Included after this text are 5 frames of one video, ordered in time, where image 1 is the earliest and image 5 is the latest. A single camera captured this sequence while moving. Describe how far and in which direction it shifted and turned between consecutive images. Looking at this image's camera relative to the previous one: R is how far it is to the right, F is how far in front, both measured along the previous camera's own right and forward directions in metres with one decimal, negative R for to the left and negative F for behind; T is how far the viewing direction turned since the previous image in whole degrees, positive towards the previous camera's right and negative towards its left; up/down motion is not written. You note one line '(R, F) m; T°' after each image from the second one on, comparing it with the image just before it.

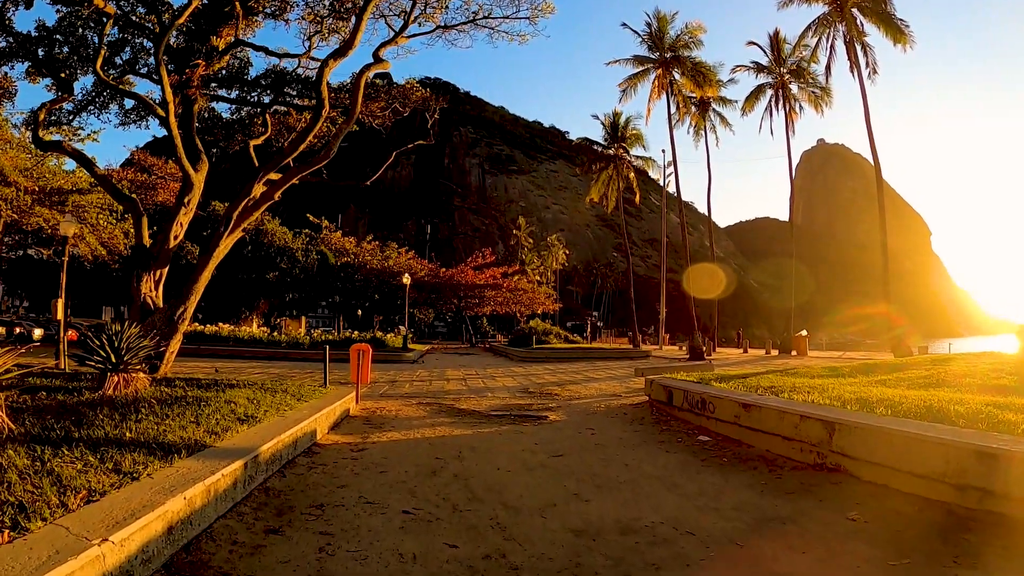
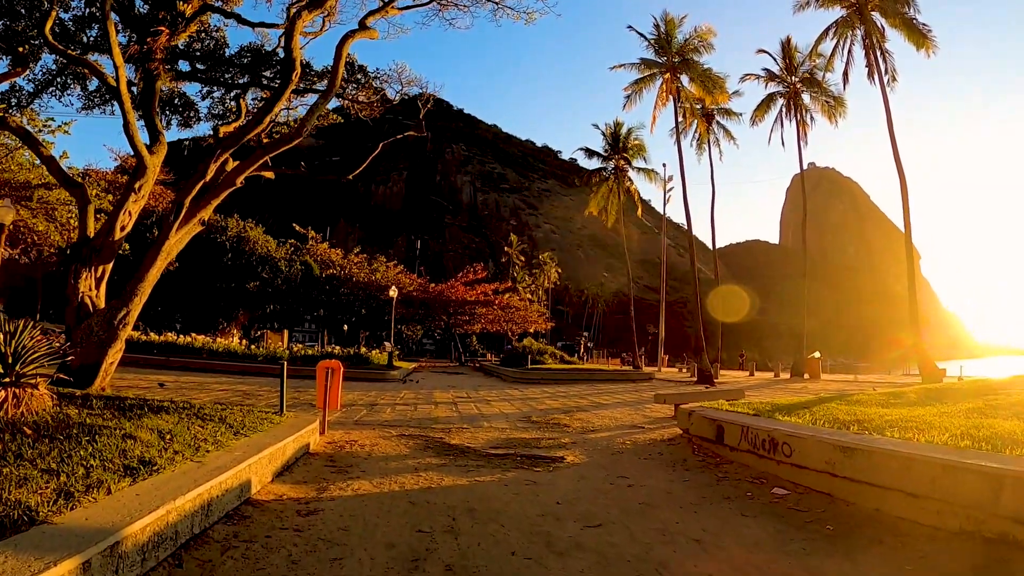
(-0.2, +1.7) m; +1°
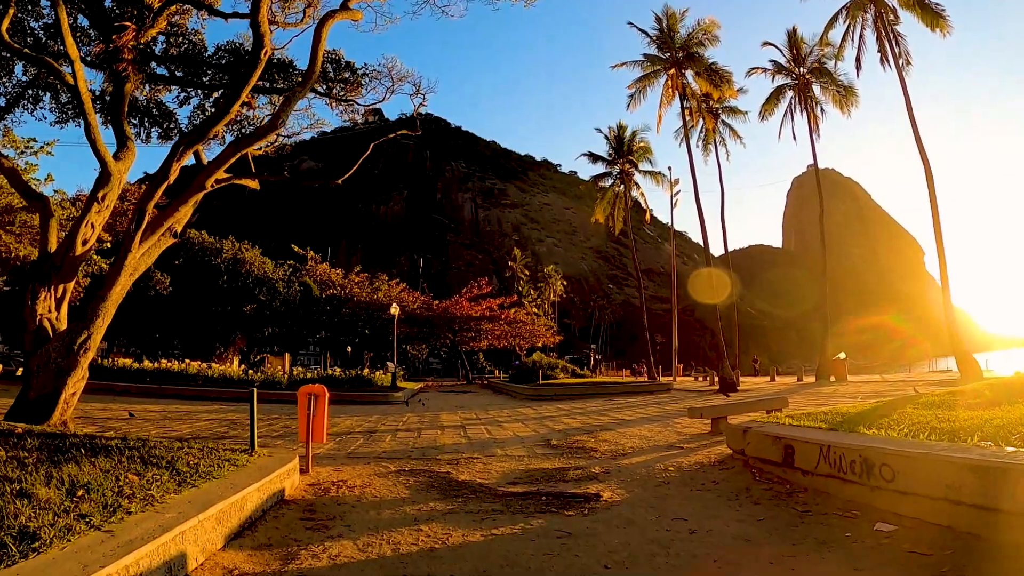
(-0.1, +1.2) m; 0°
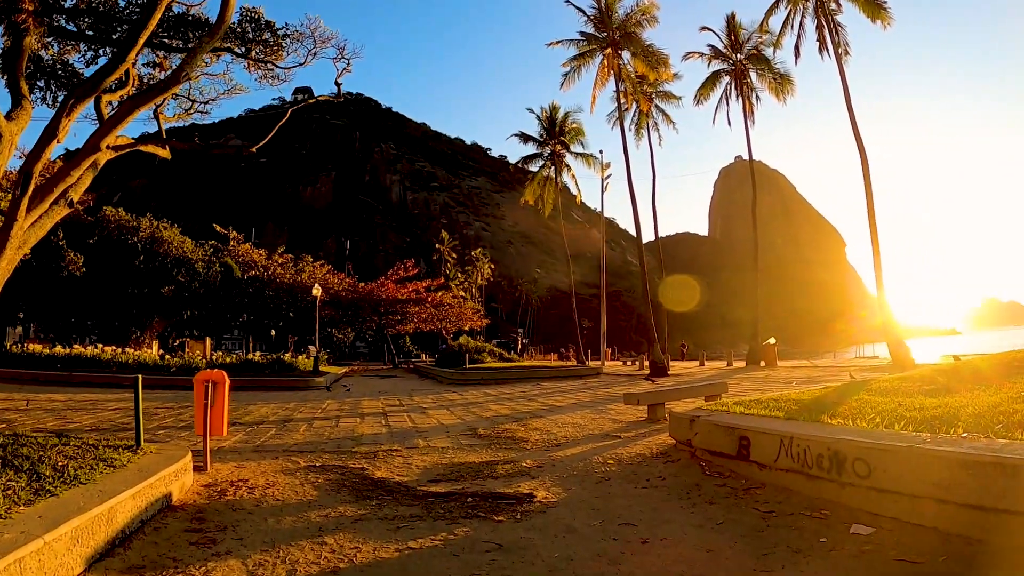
(0.0, +0.6) m; +6°
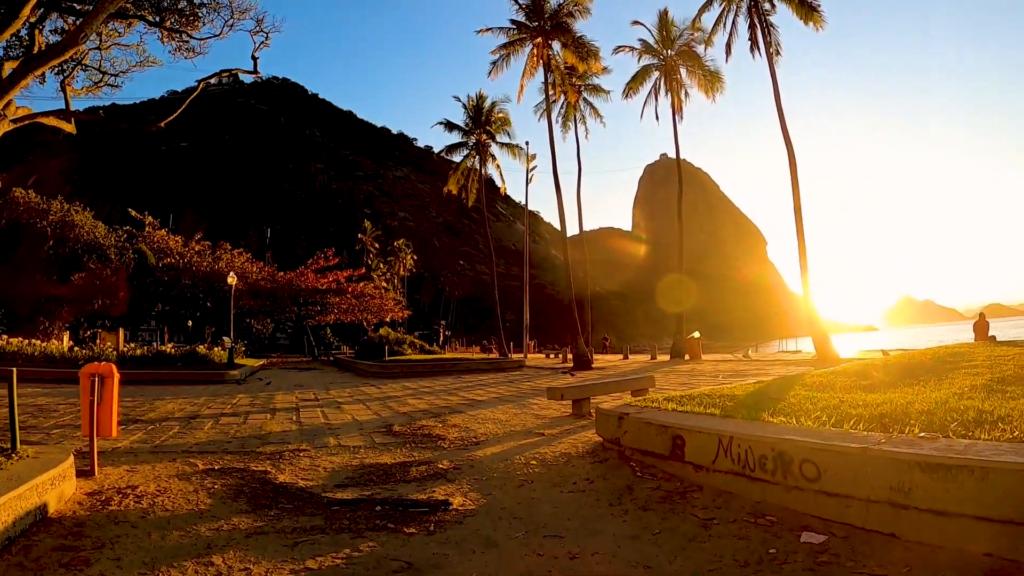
(+0.1, +0.3) m; +6°
